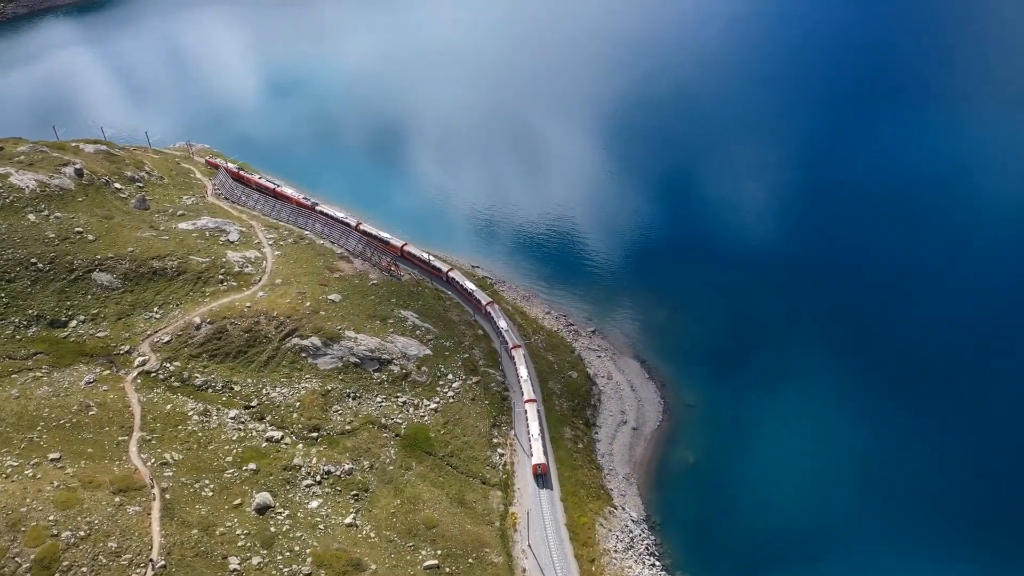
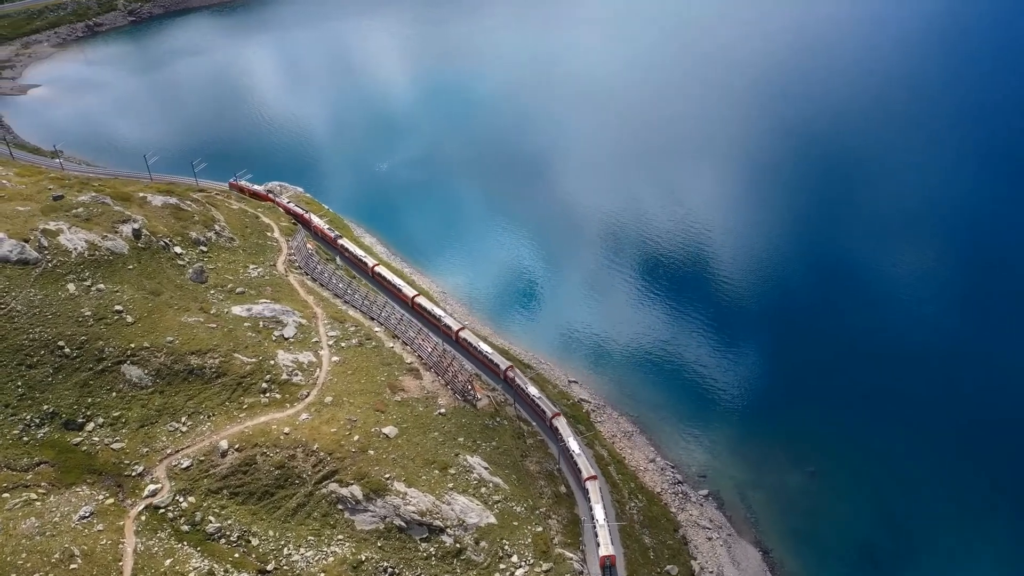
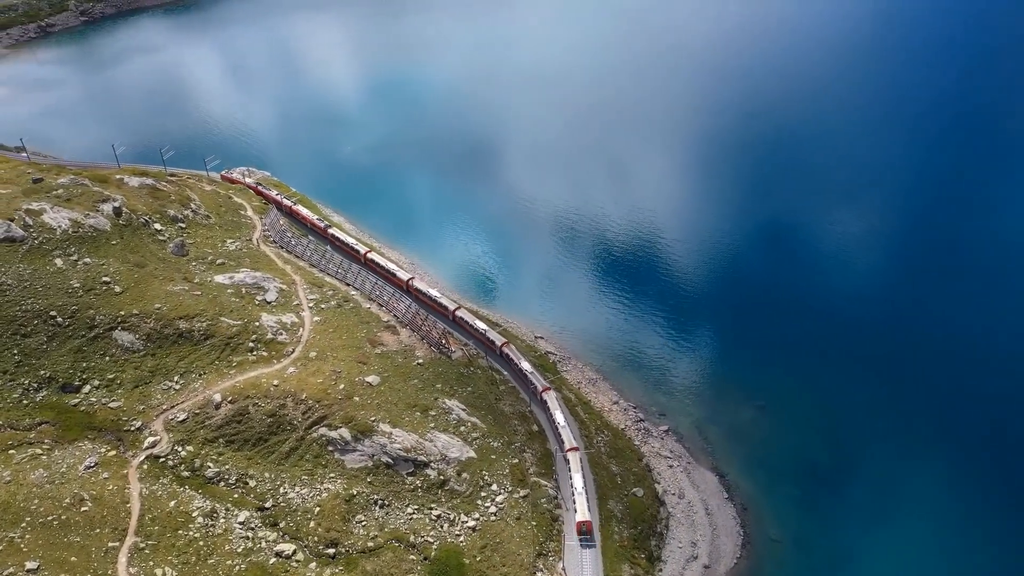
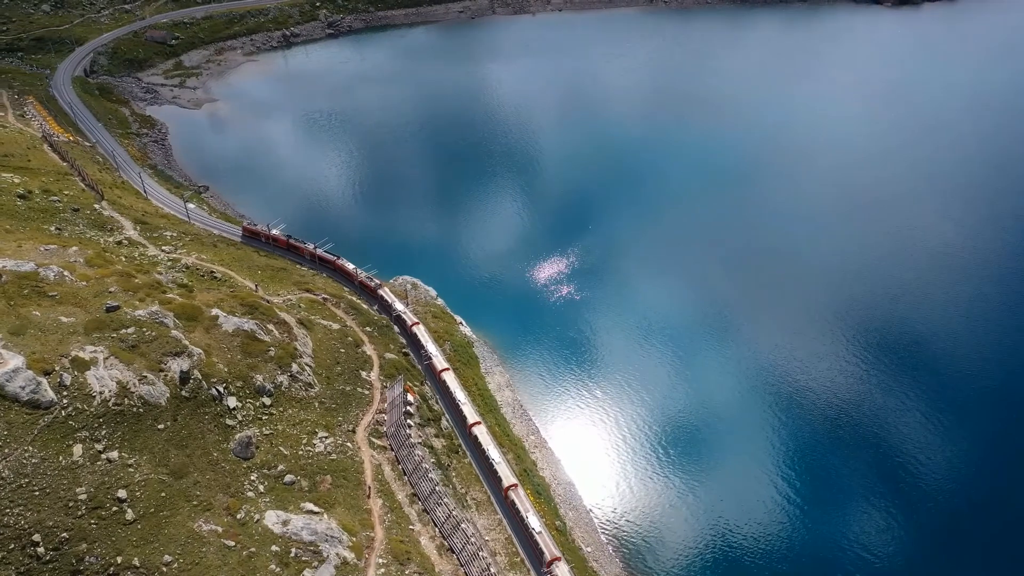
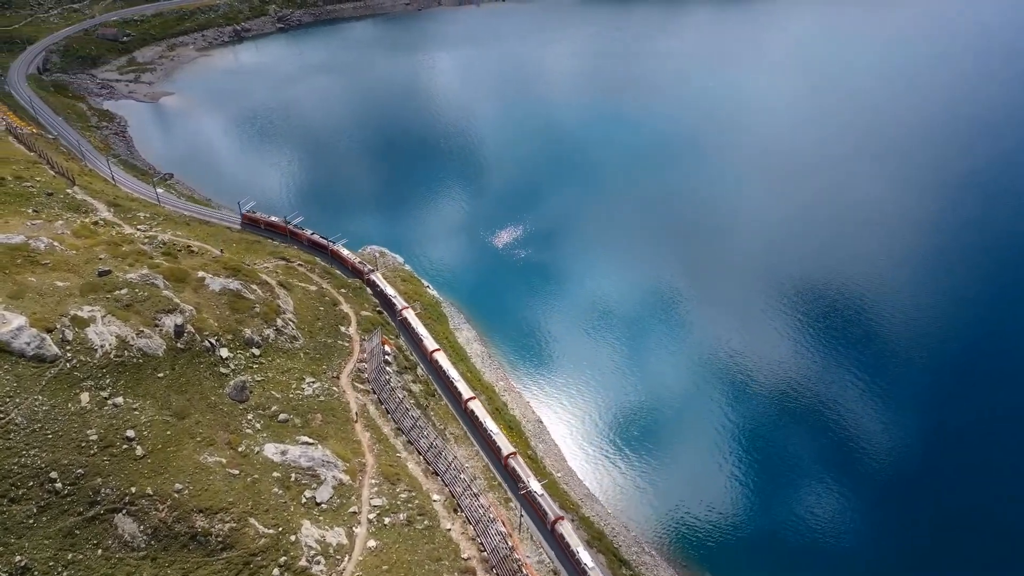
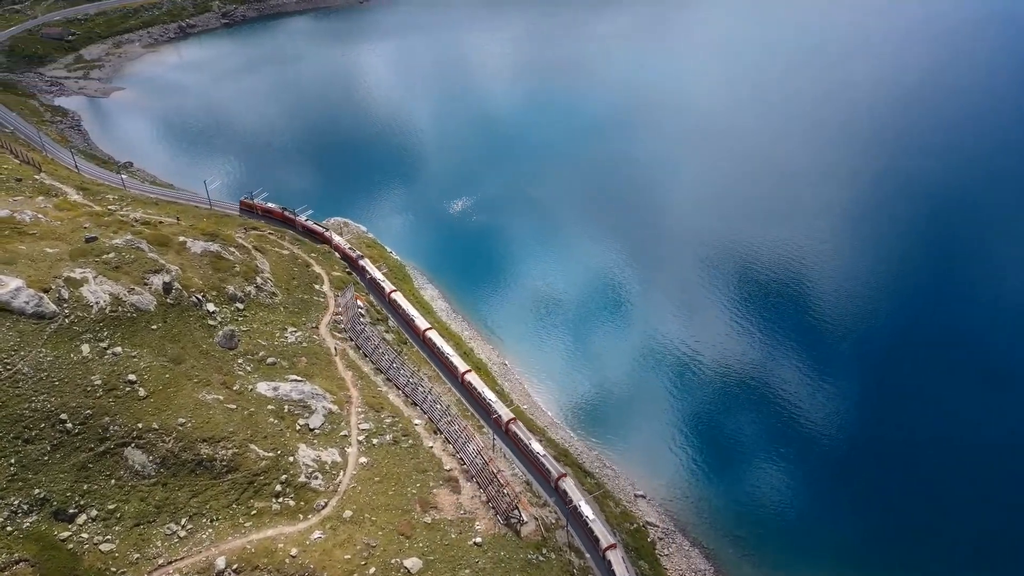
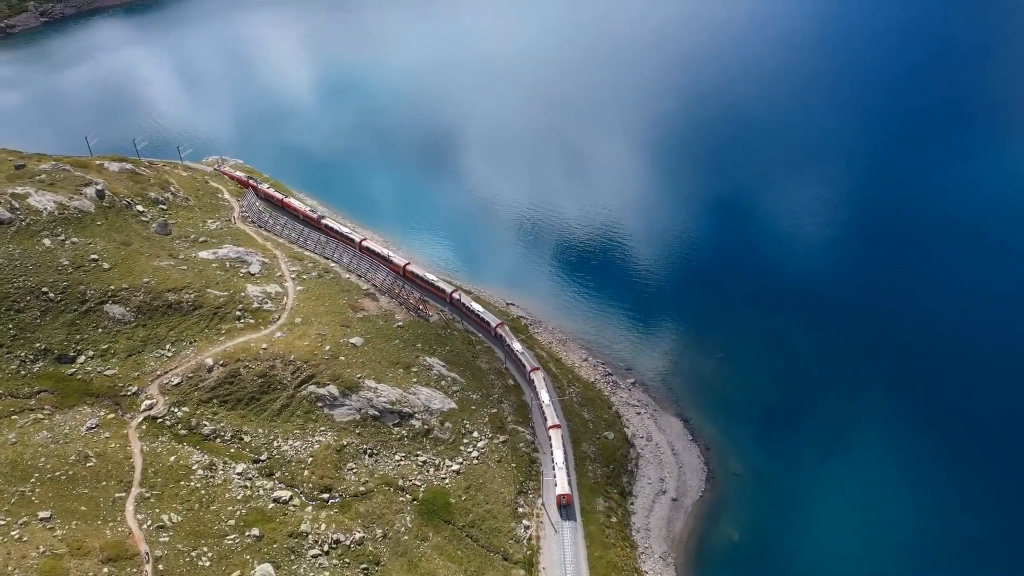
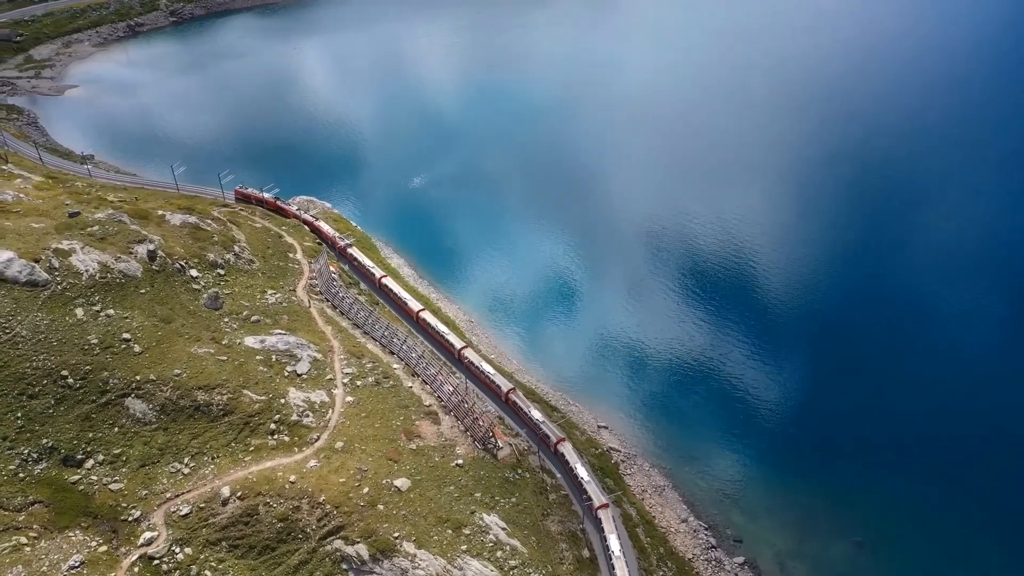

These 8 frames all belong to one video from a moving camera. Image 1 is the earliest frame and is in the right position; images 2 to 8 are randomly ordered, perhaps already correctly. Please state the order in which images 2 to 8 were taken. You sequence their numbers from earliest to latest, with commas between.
7, 3, 2, 8, 6, 5, 4
